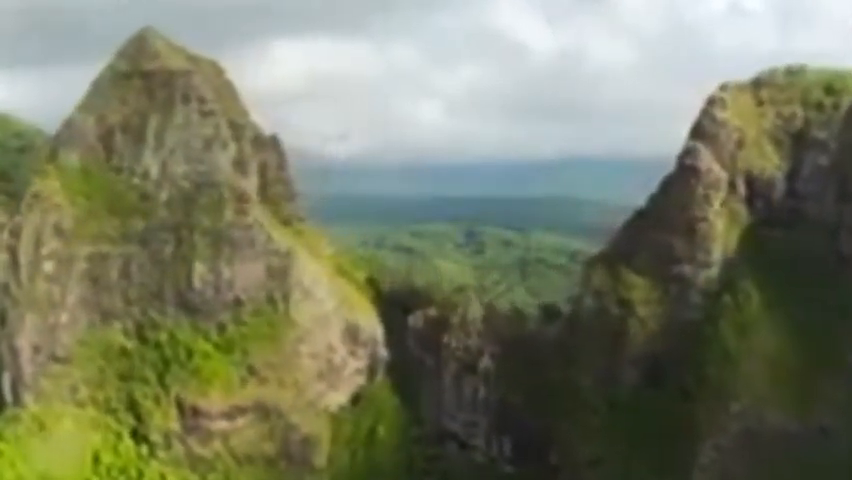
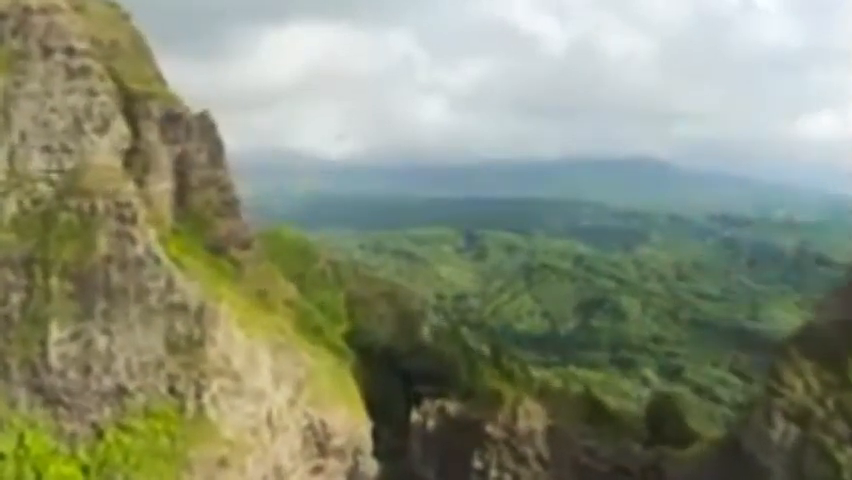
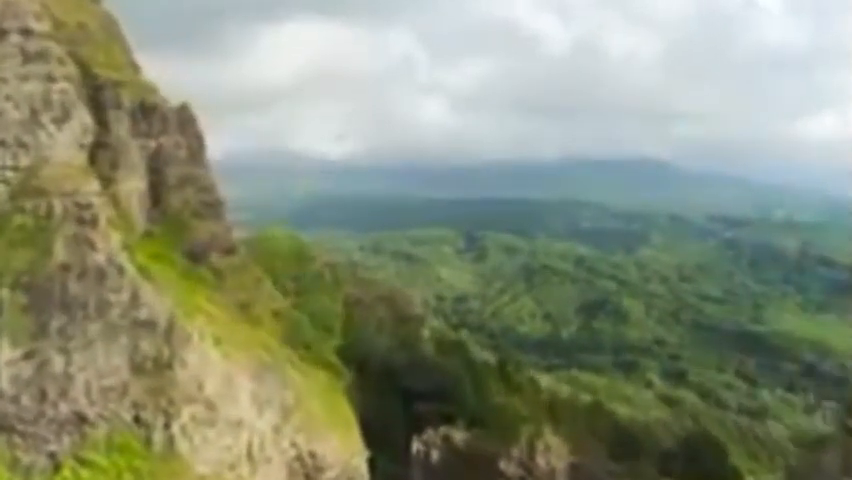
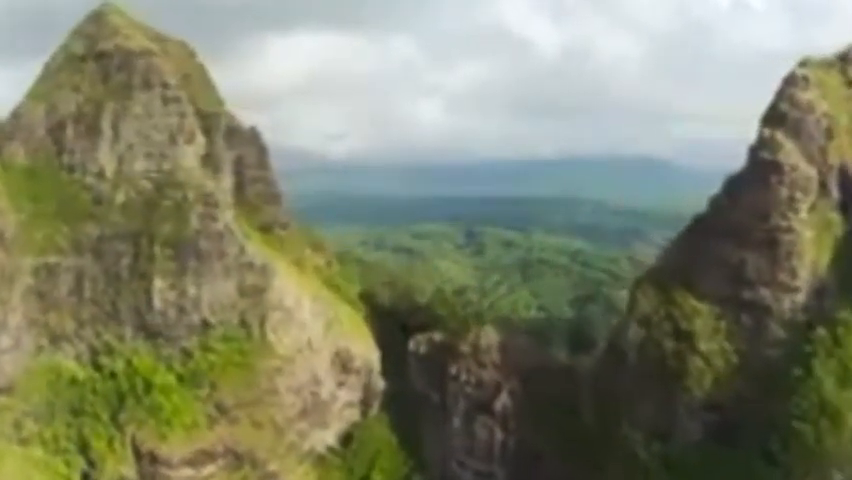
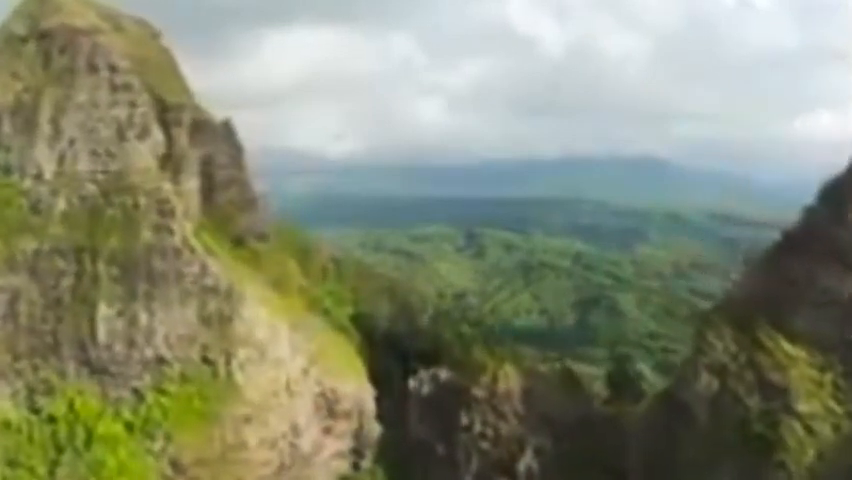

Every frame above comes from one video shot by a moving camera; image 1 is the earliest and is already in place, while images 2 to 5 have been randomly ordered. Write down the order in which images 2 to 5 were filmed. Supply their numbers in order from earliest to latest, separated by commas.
4, 5, 2, 3
